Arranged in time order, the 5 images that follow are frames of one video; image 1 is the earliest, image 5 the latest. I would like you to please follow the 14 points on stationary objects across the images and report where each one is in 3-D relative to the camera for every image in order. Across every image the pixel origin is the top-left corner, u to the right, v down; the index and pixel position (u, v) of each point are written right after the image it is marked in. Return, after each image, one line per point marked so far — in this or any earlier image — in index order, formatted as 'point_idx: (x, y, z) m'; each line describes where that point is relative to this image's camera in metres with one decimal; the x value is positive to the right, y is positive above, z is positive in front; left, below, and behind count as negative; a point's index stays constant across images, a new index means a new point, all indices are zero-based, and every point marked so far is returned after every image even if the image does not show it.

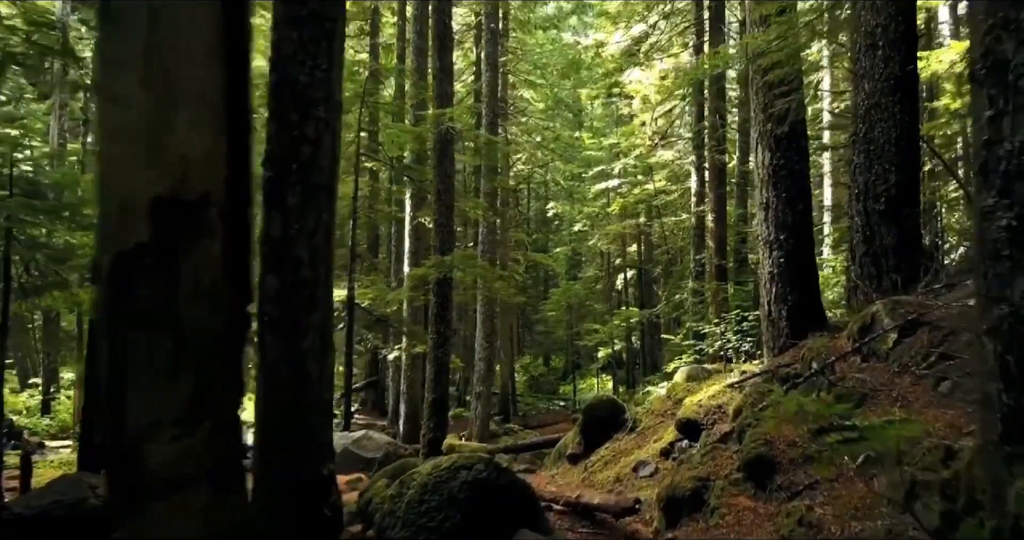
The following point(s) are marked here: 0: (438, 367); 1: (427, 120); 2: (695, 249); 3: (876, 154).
0: (-0.9, -1.1, +8.5) m
1: (-1.0, +1.8, +8.7) m
2: (+3.5, +0.4, +14.0) m
3: (+3.3, +1.0, +6.6) m
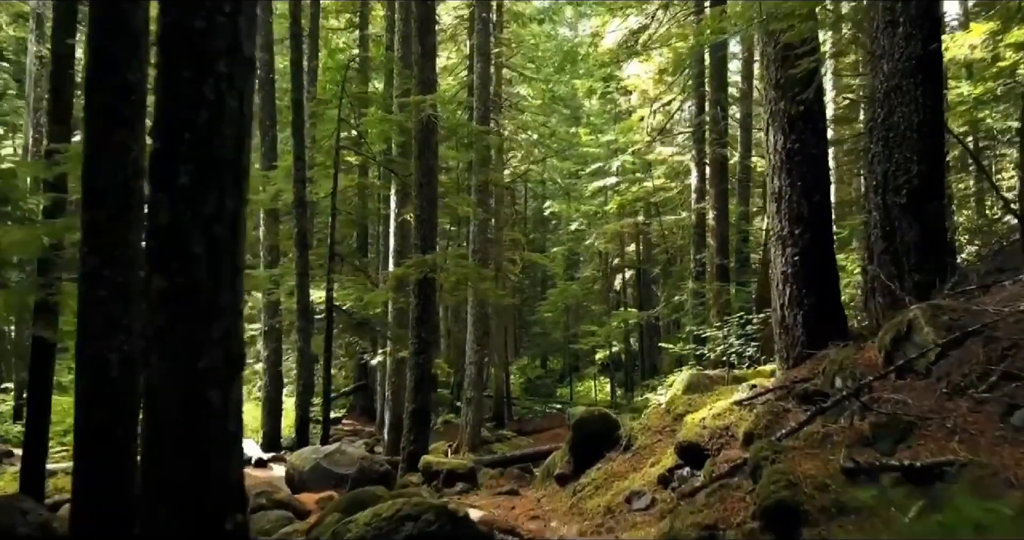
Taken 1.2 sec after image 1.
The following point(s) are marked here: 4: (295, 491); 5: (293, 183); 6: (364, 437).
0: (-1.0, -1.1, +7.9) m
1: (-1.2, +1.8, +8.1) m
2: (+3.4, +0.4, +13.4) m
3: (+3.1, +1.0, +5.9) m
4: (-2.1, -2.2, +7.1) m
5: (-2.8, +1.1, +9.4) m
6: (-2.9, -3.3, +14.4) m
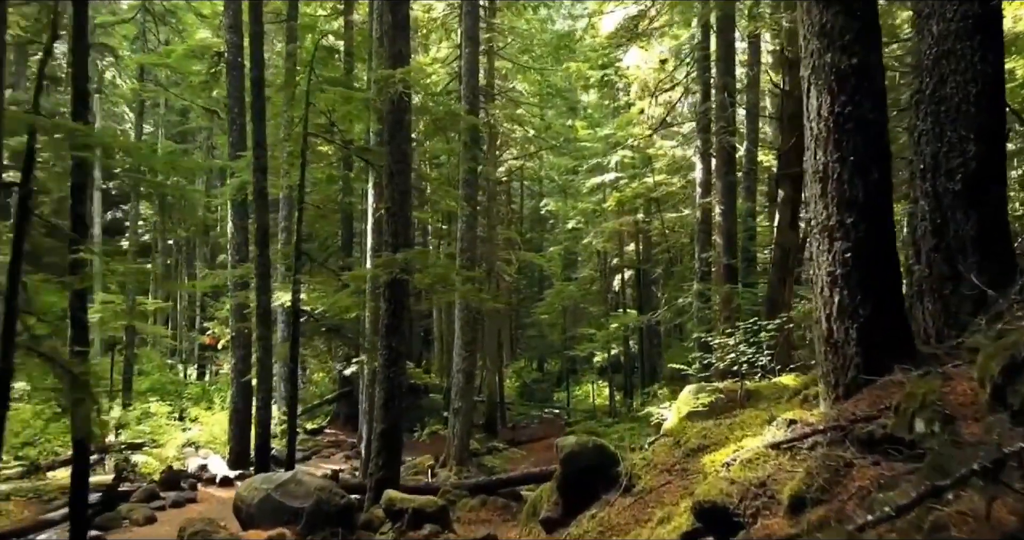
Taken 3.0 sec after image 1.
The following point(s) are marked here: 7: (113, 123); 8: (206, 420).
0: (-1.2, -1.1, +7.0) m
1: (-1.3, +1.8, +7.2) m
2: (+3.2, +0.4, +12.4) m
3: (+3.0, +1.0, +5.0) m
4: (-2.3, -2.2, +6.2) m
5: (-3.0, +1.1, +8.5) m
6: (-3.1, -3.3, +13.4) m
7: (-10.8, +4.0, +19.8) m
8: (-5.6, -2.7, +13.4) m
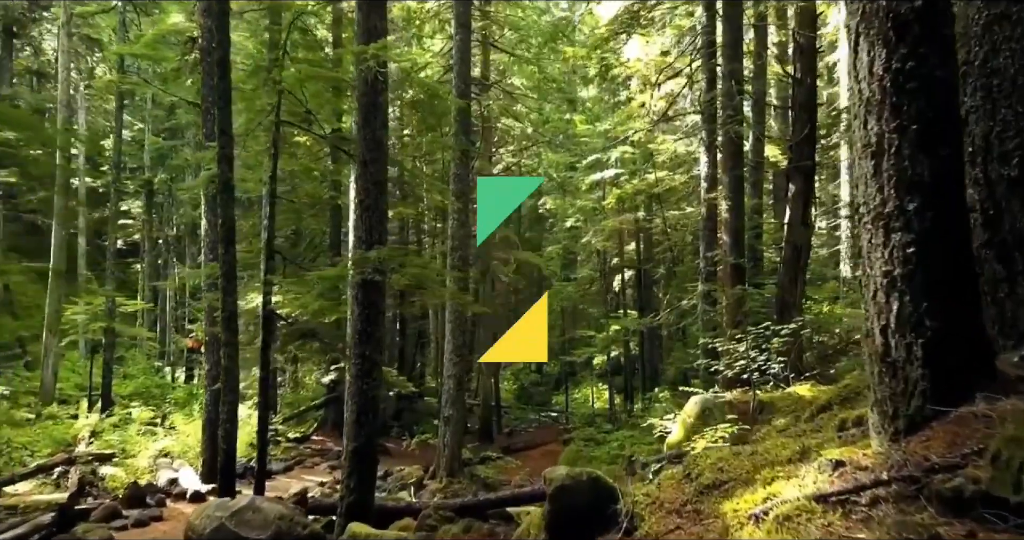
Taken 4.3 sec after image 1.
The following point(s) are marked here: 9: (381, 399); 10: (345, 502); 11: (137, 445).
0: (-1.3, -1.1, +6.3) m
1: (-1.4, +1.8, +6.5) m
2: (+3.1, +0.4, +11.7) m
3: (+2.9, +1.0, +4.3) m
4: (-2.4, -2.2, +5.5) m
5: (-3.1, +1.1, +7.8) m
6: (-3.2, -3.3, +12.7) m
7: (-10.9, +4.0, +19.1) m
8: (-5.7, -2.7, +12.7) m
9: (-1.1, -1.1, +6.4) m
10: (-1.4, -2.0, +6.3) m
11: (-6.1, -2.9, +11.9) m
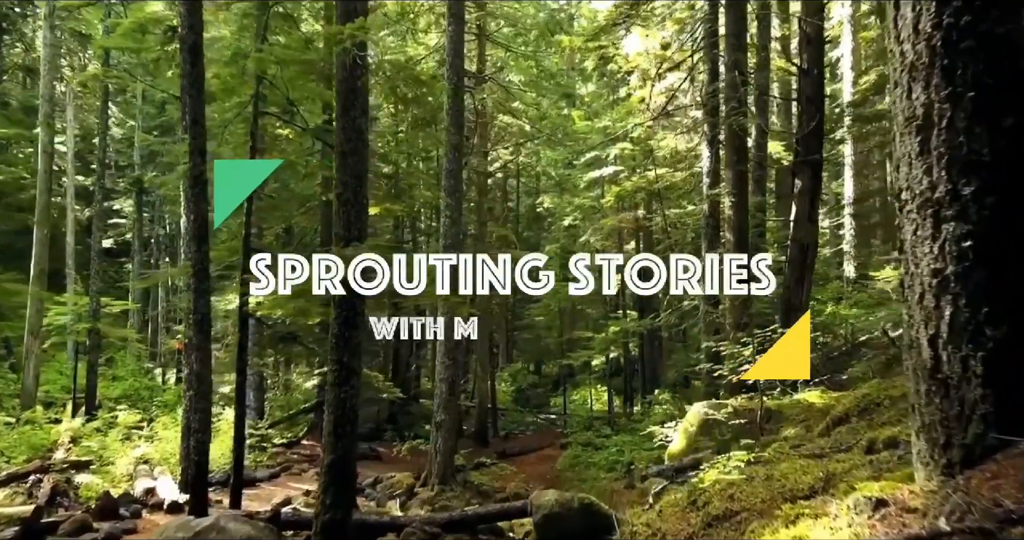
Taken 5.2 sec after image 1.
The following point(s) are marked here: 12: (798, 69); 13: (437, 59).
0: (-1.4, -1.1, +5.8) m
1: (-1.5, +1.8, +6.0) m
2: (+3.0, +0.4, +11.2) m
3: (+2.8, +1.1, +3.8) m
4: (-2.5, -2.2, +5.0) m
5: (-3.2, +1.1, +7.3) m
6: (-3.3, -3.3, +12.3) m
7: (-11.0, +4.0, +18.7) m
8: (-5.8, -2.7, +12.2) m
9: (-1.2, -1.1, +5.9) m
10: (-1.5, -2.0, +5.9) m
11: (-6.2, -2.8, +11.4) m
12: (+3.9, +2.7, +9.9) m
13: (-1.7, +4.4, +15.4) m
